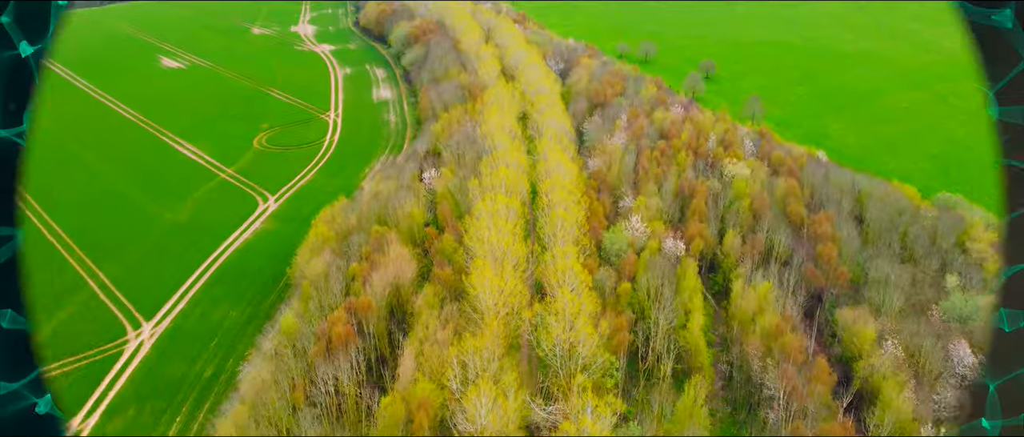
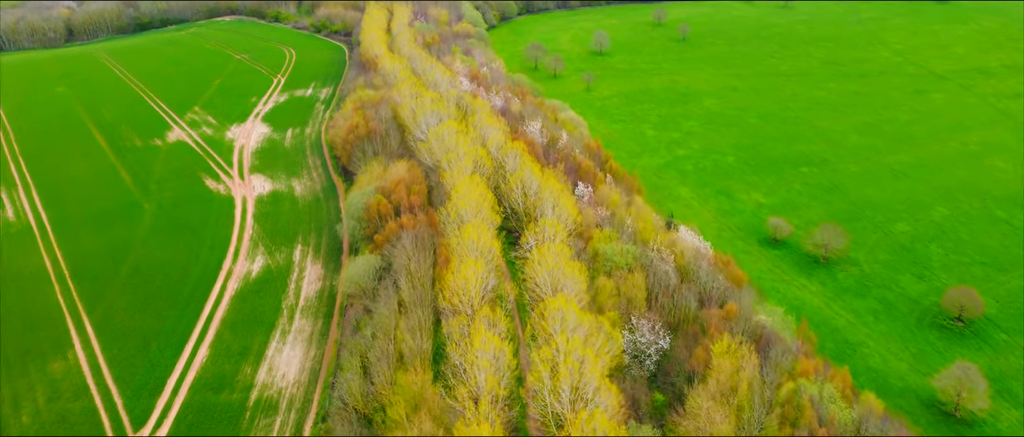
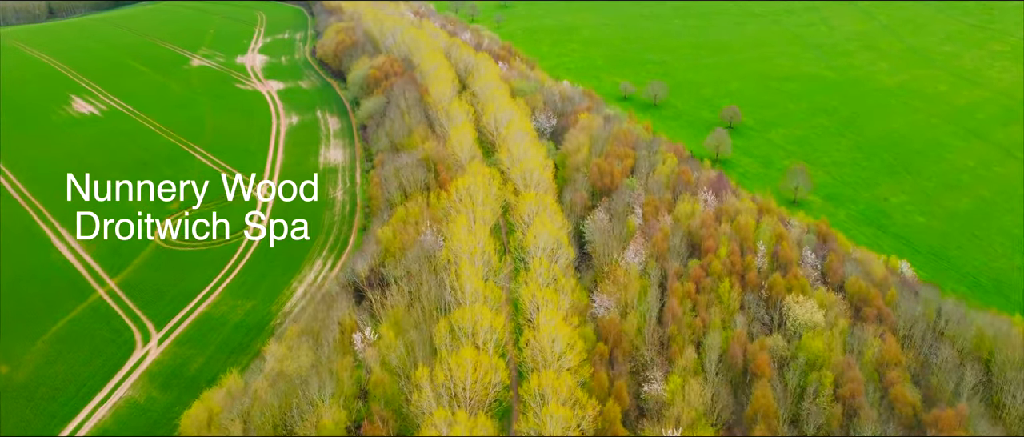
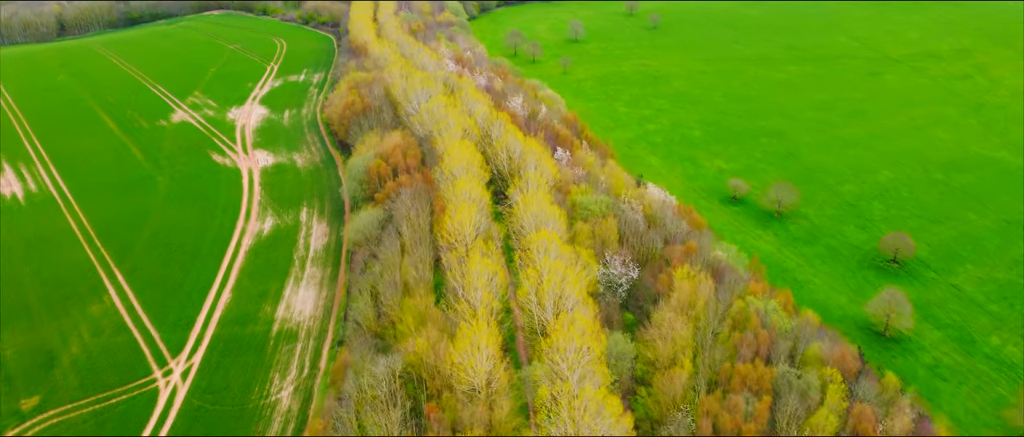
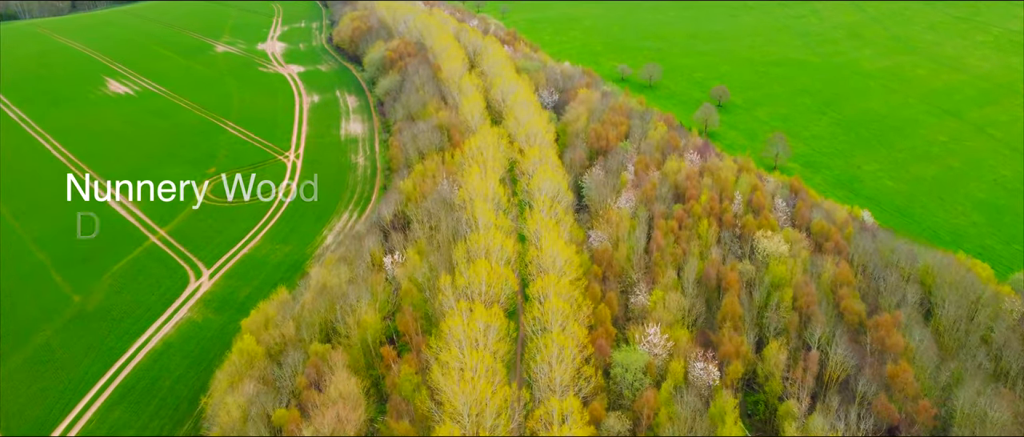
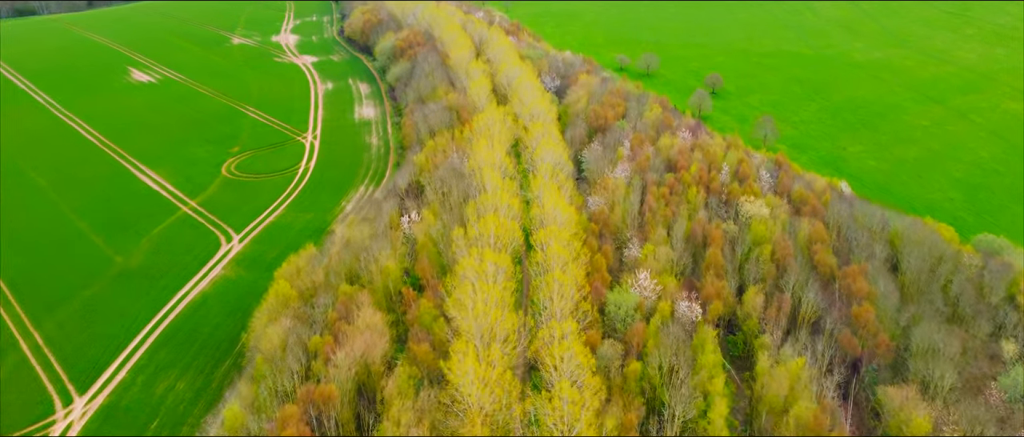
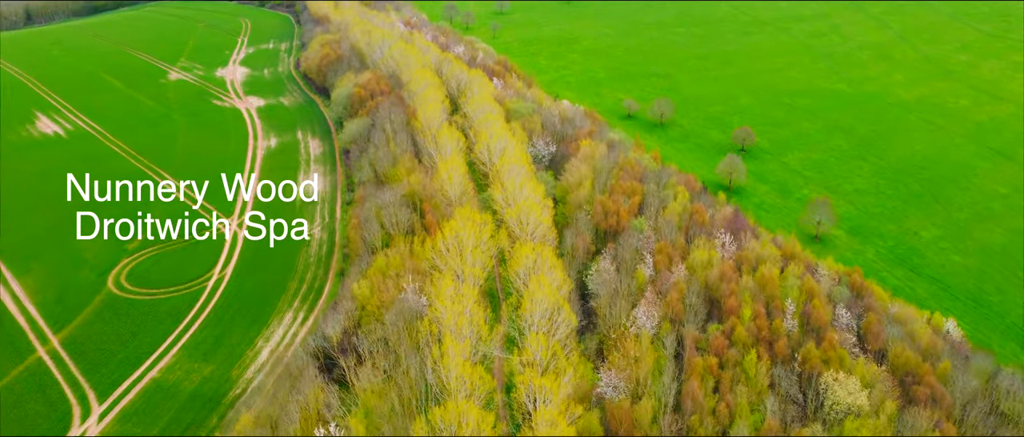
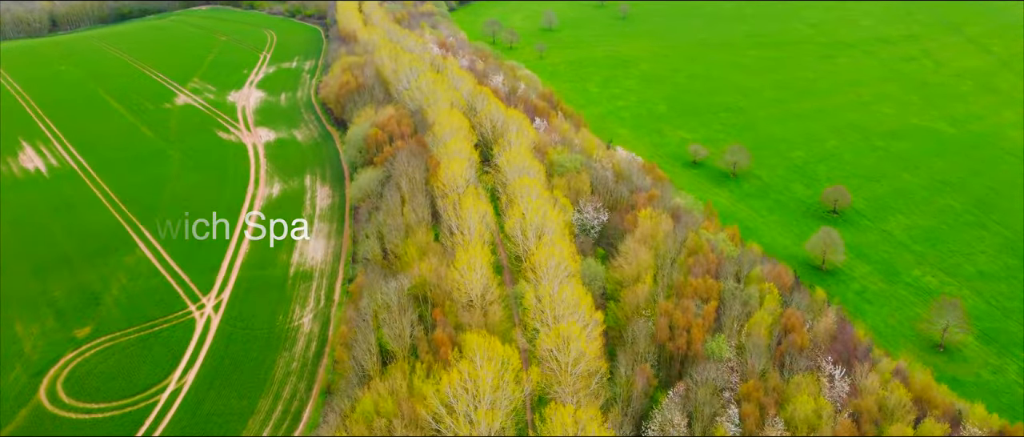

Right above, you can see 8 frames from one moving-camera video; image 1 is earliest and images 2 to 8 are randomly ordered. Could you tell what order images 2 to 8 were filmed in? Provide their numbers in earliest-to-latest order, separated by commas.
6, 5, 3, 7, 8, 4, 2
